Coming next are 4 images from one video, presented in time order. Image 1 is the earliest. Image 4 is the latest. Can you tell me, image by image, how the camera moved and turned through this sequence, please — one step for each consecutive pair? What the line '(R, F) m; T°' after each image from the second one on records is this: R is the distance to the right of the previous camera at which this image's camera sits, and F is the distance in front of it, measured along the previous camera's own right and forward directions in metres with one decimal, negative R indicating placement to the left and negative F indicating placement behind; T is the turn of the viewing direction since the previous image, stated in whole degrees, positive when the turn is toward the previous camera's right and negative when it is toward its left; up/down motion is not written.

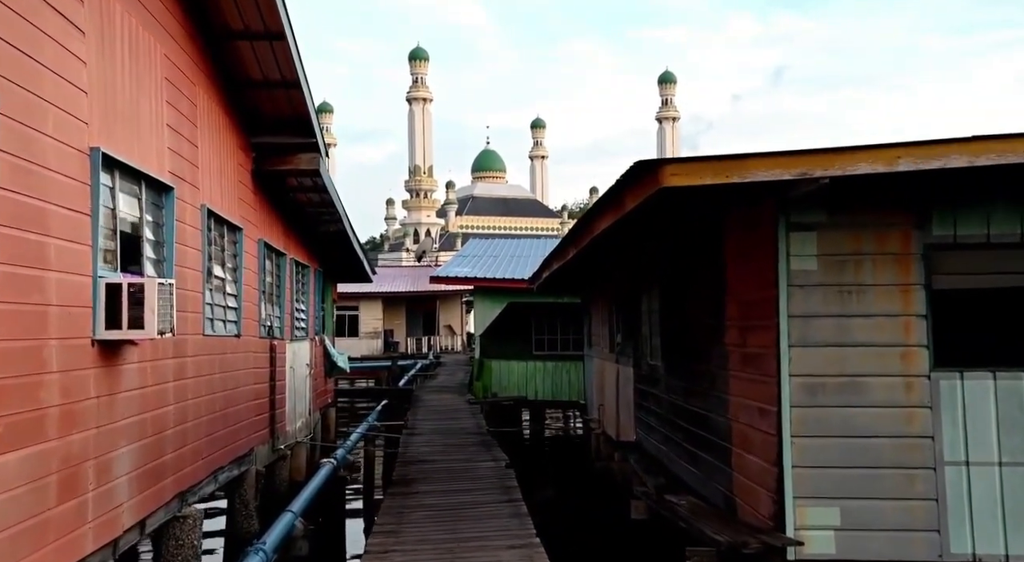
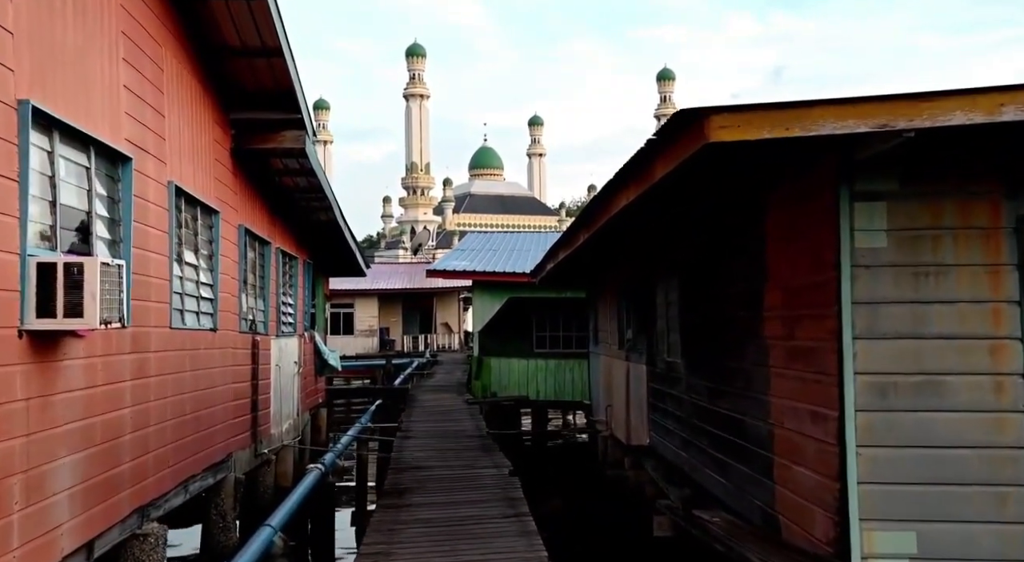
(-0.1, +0.7) m; 0°
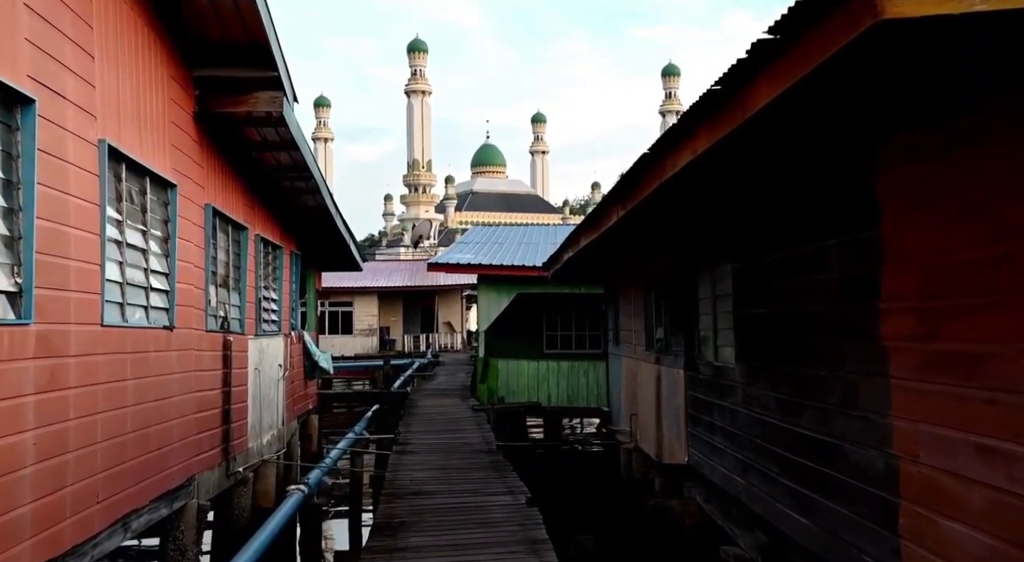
(-0.1, +1.1) m; 0°
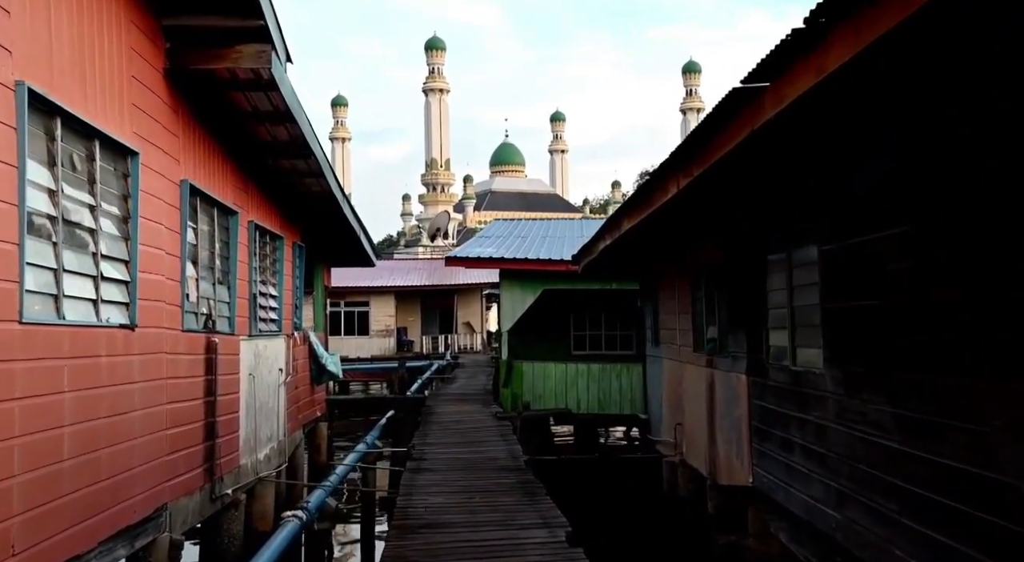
(-0.1, +1.0) m; -1°
